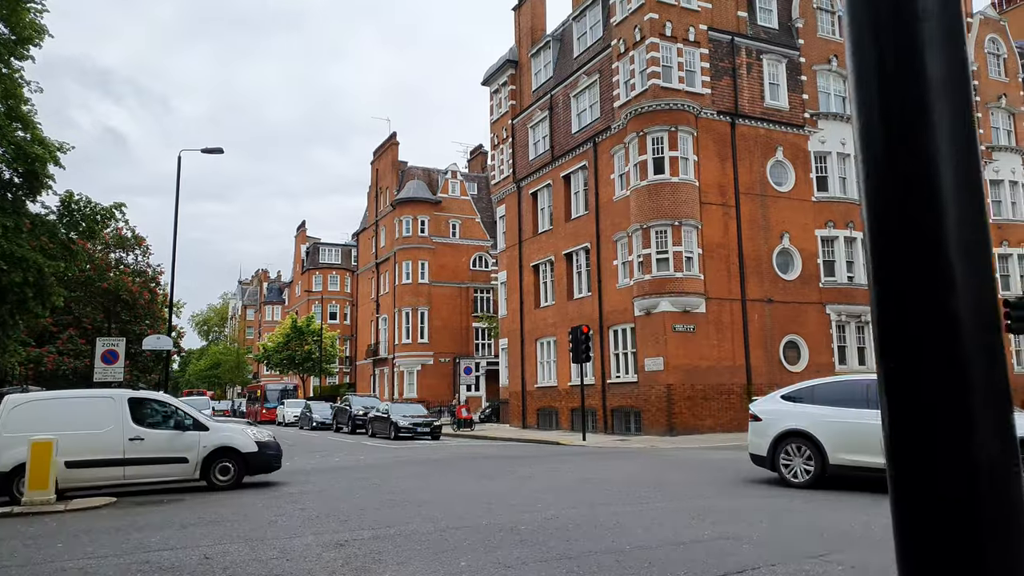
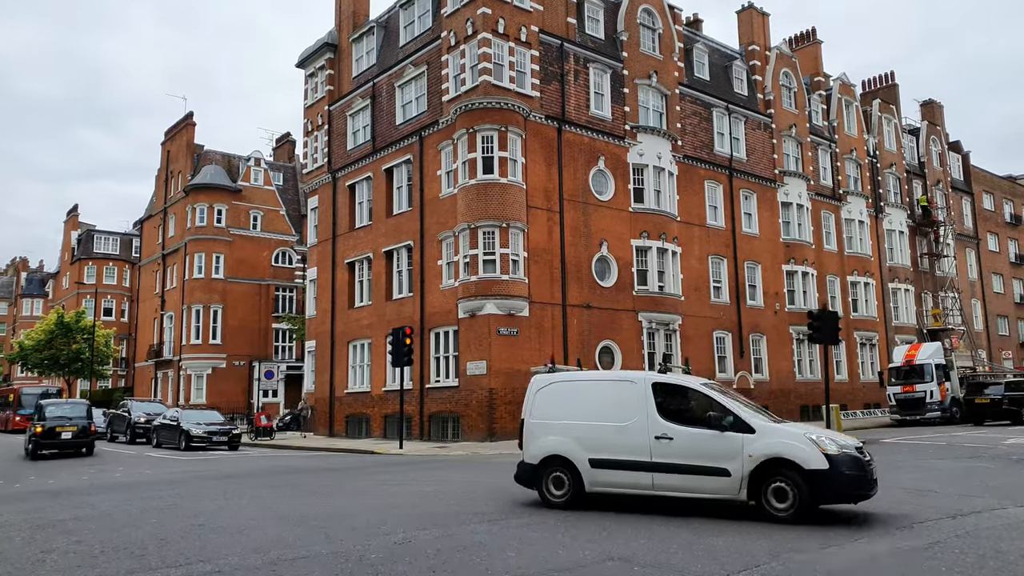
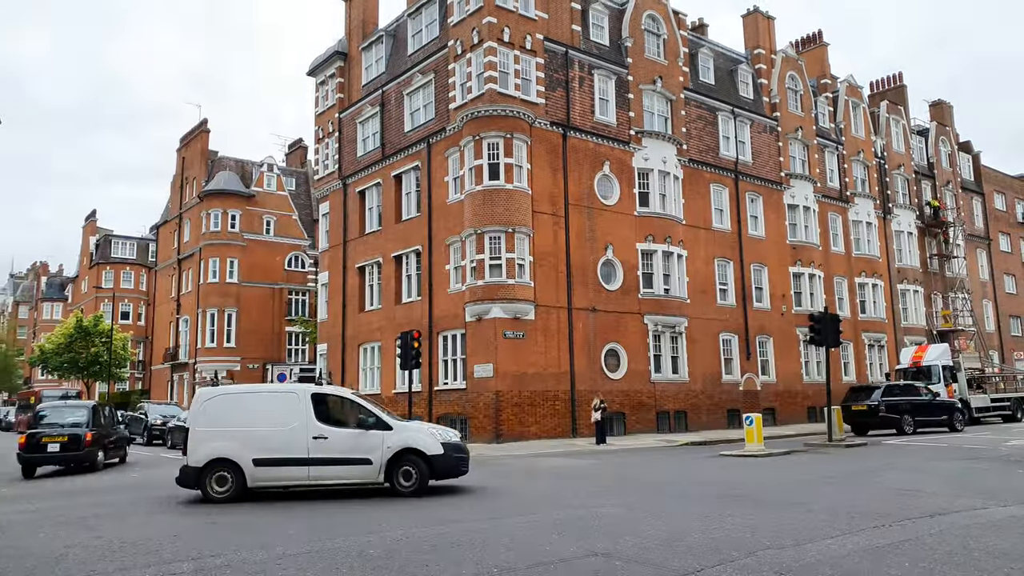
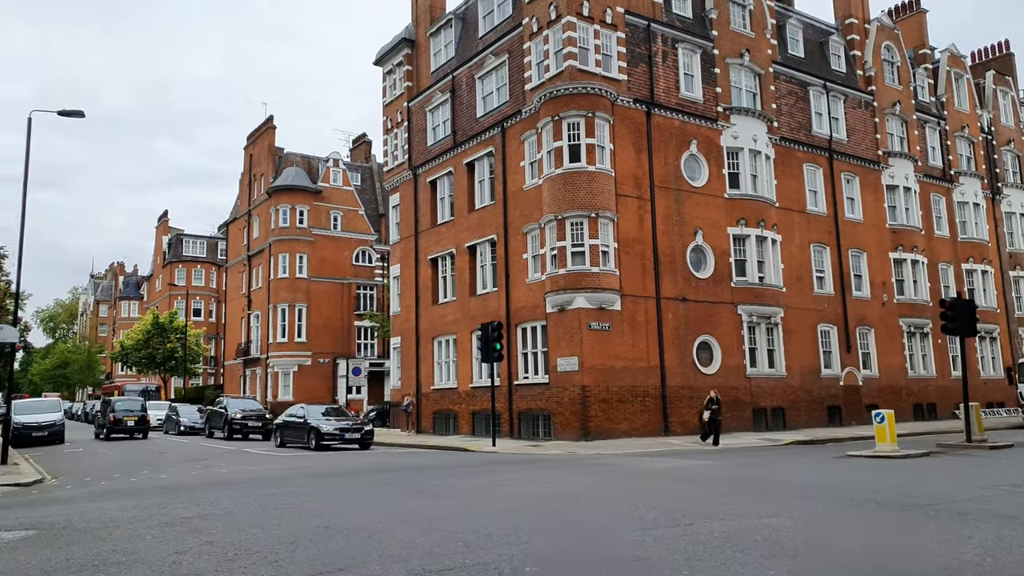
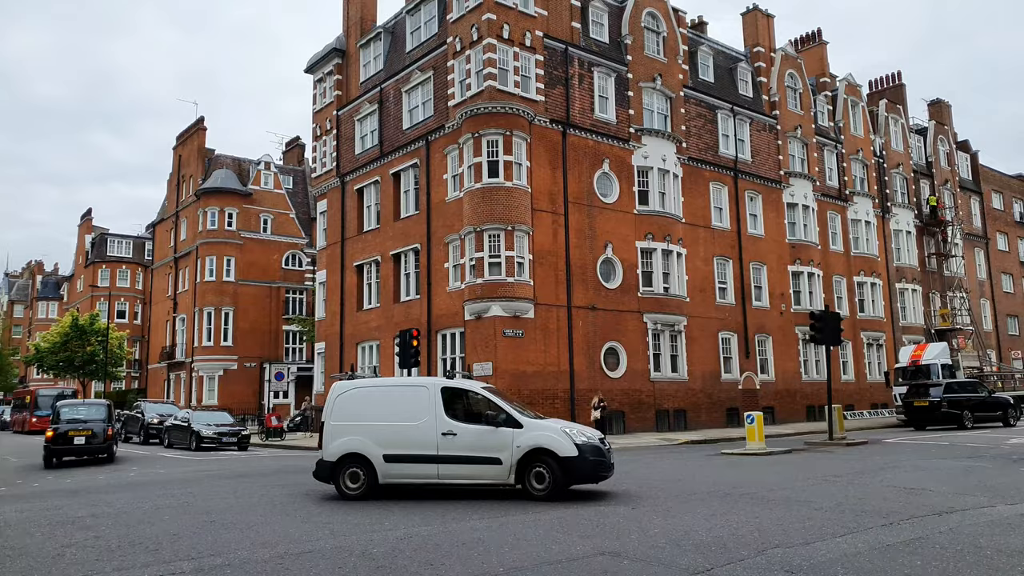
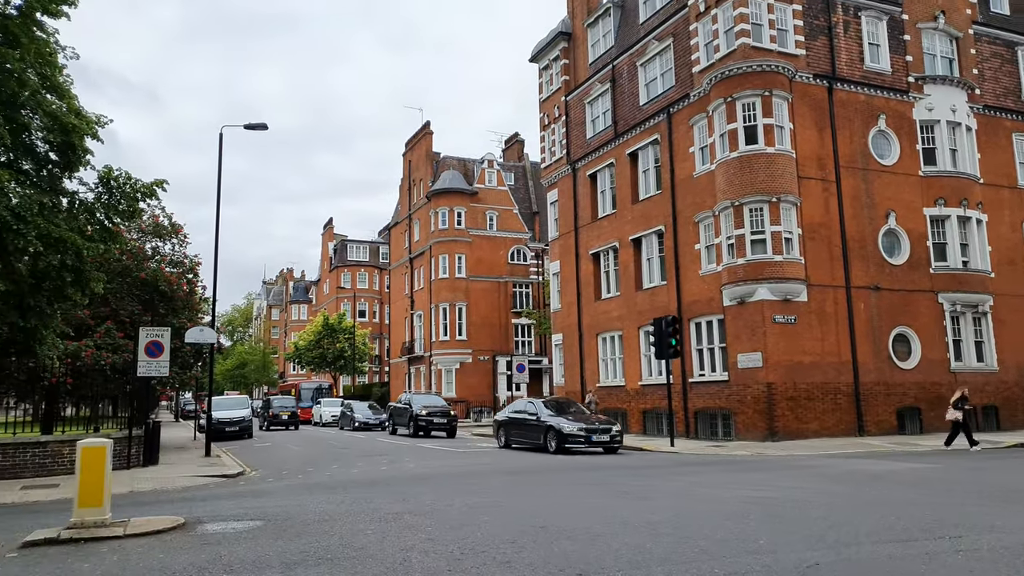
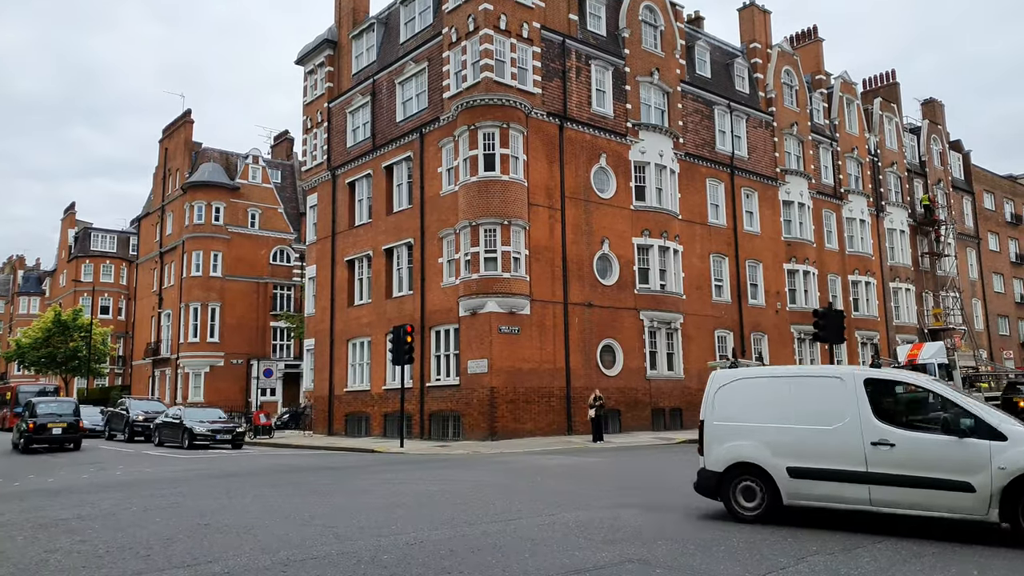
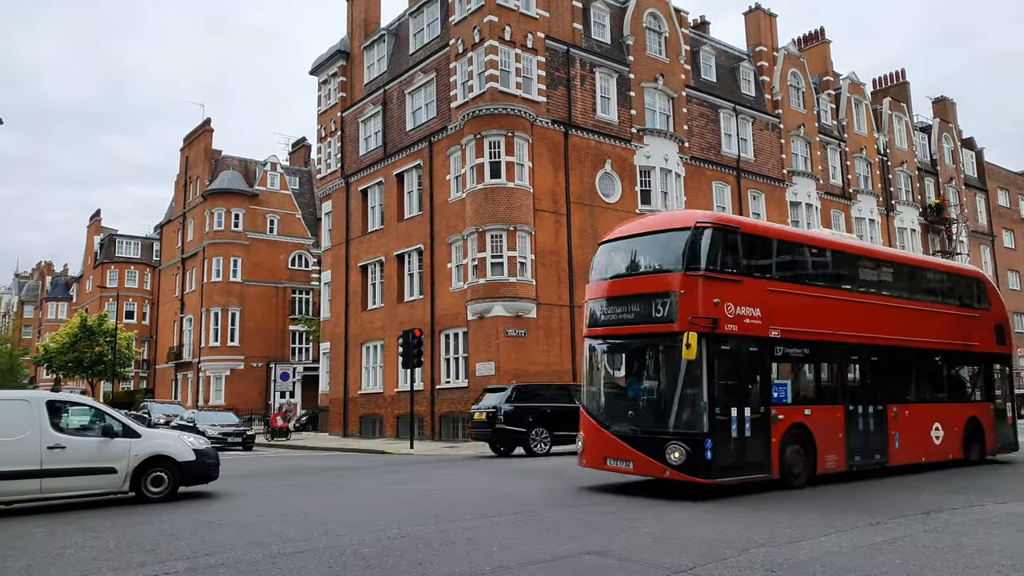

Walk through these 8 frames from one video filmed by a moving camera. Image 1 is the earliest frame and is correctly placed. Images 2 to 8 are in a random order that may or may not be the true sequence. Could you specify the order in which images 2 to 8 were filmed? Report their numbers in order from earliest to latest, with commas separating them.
8, 3, 5, 2, 7, 4, 6
